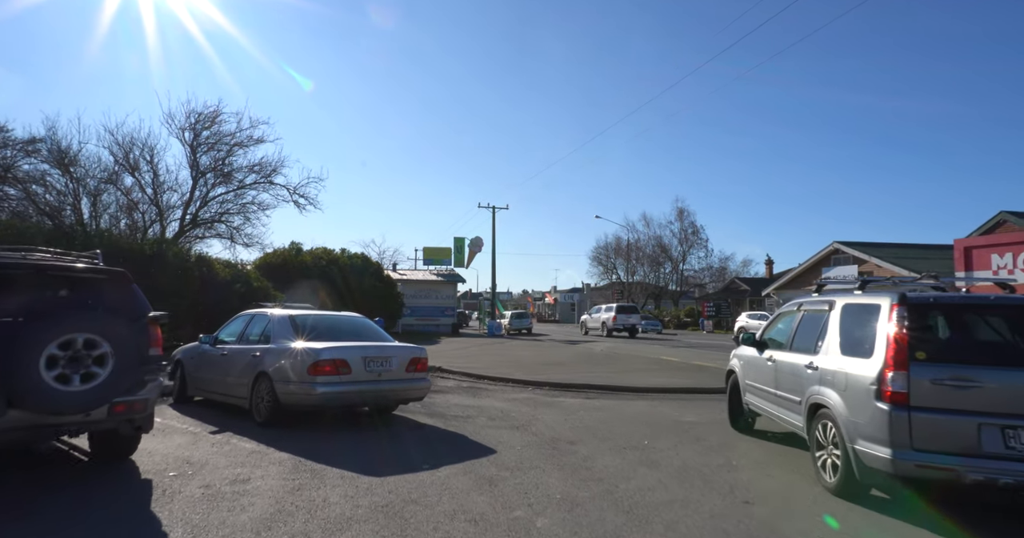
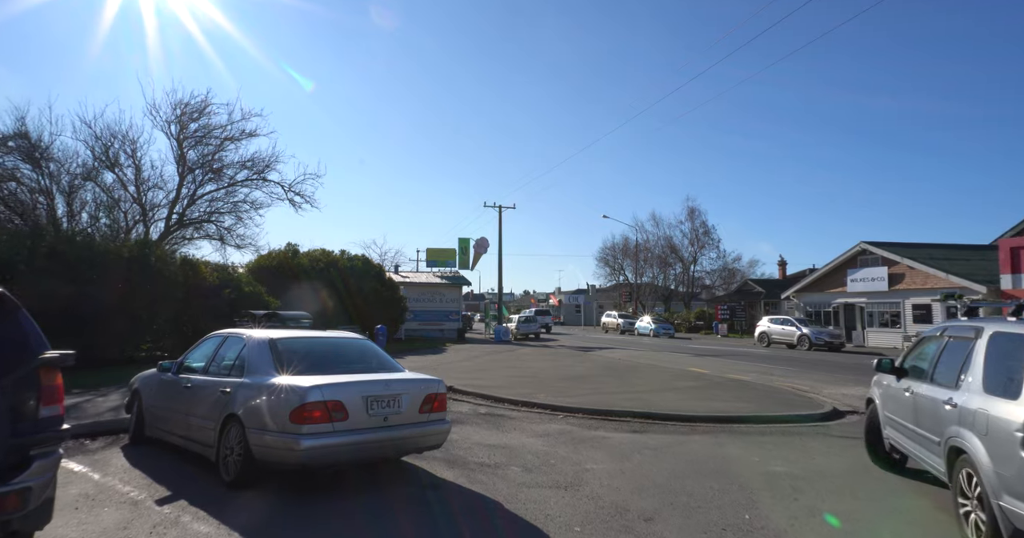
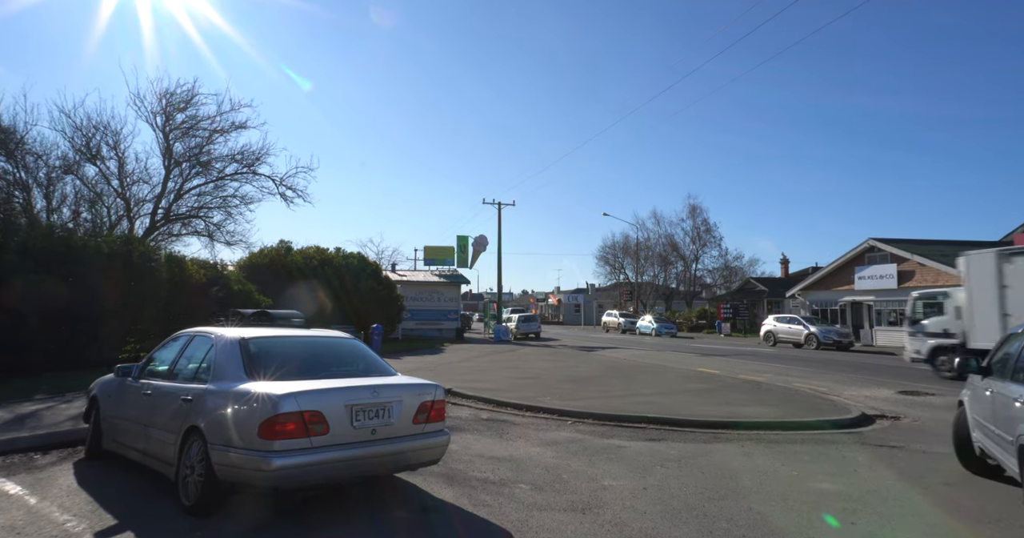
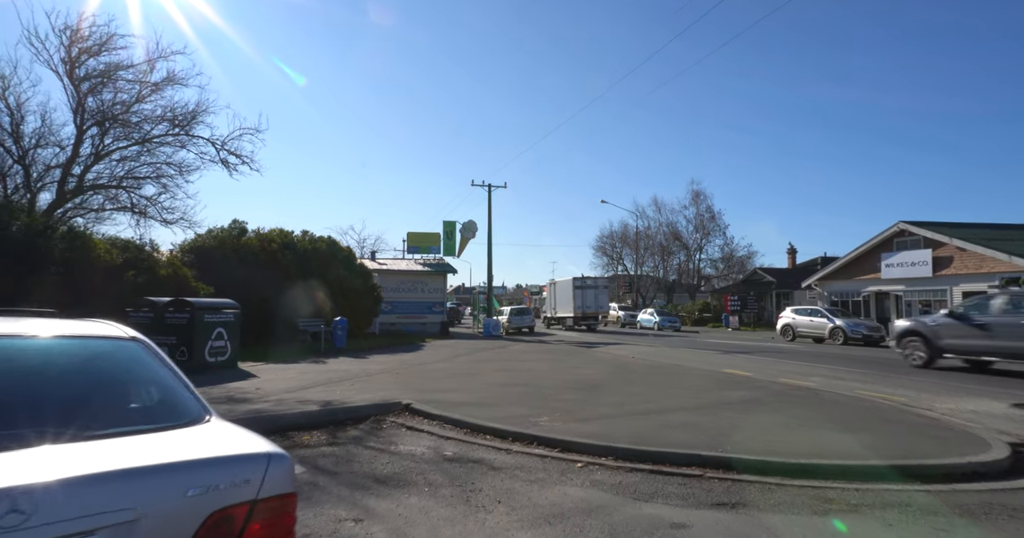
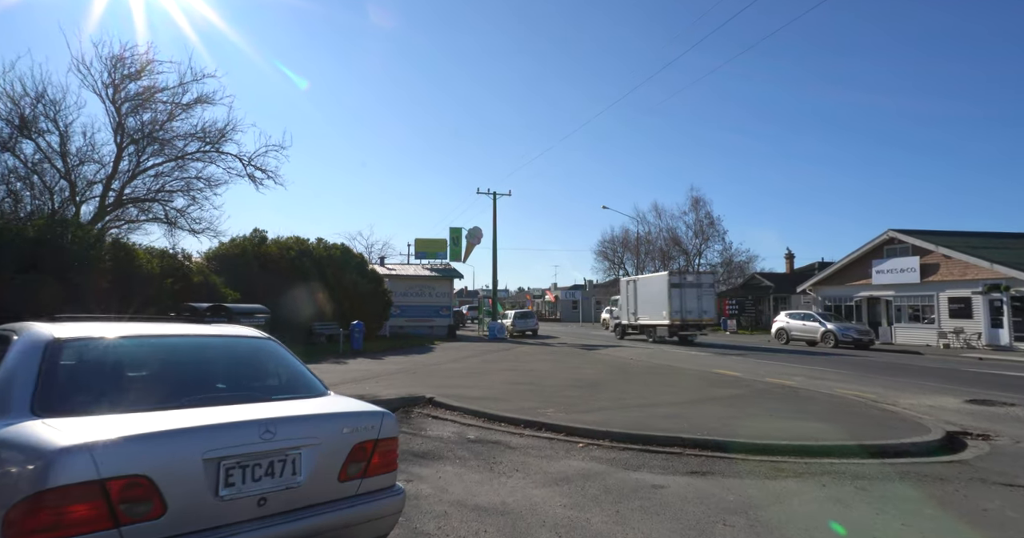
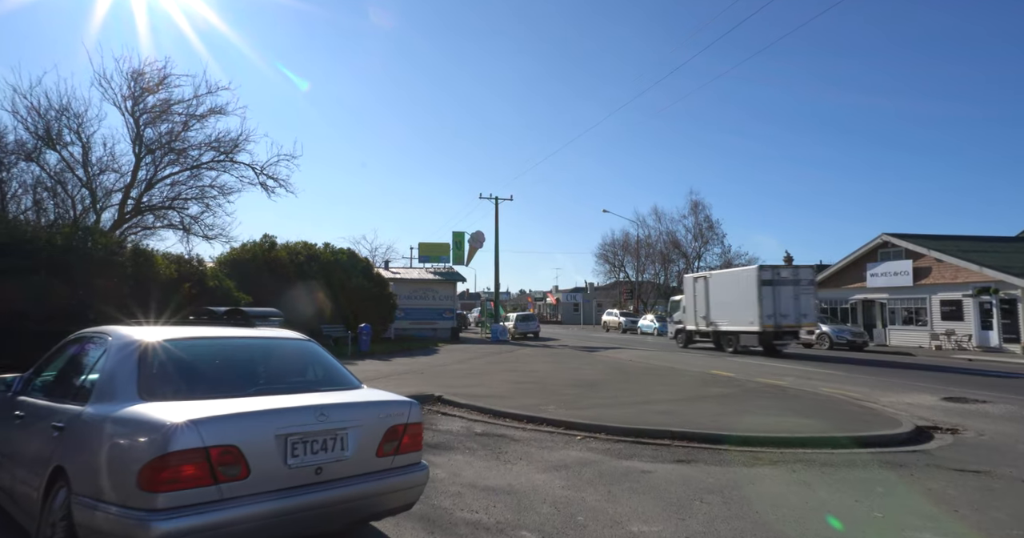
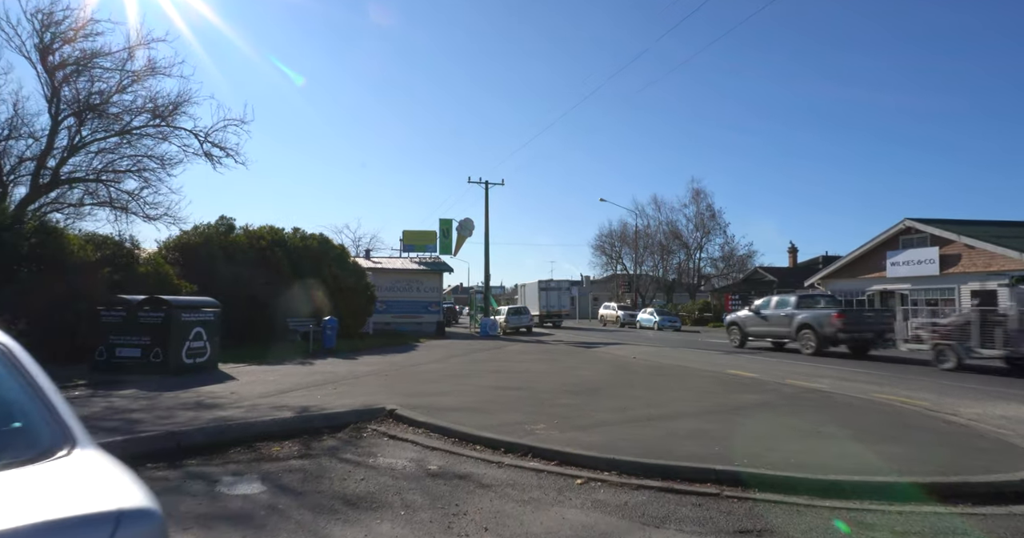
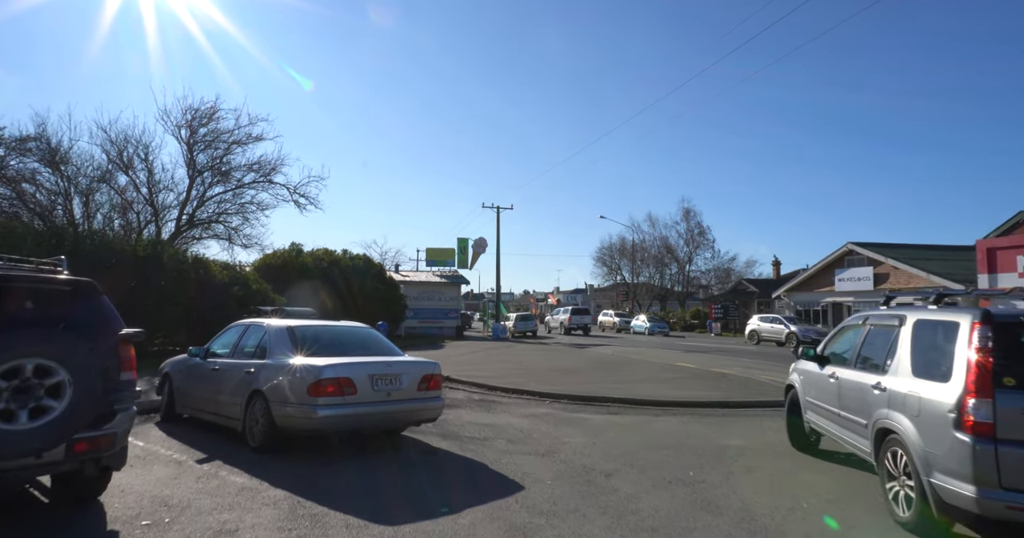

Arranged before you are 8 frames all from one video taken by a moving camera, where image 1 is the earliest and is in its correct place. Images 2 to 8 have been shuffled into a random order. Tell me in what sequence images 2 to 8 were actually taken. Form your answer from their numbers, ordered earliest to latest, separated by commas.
8, 2, 3, 6, 5, 4, 7
